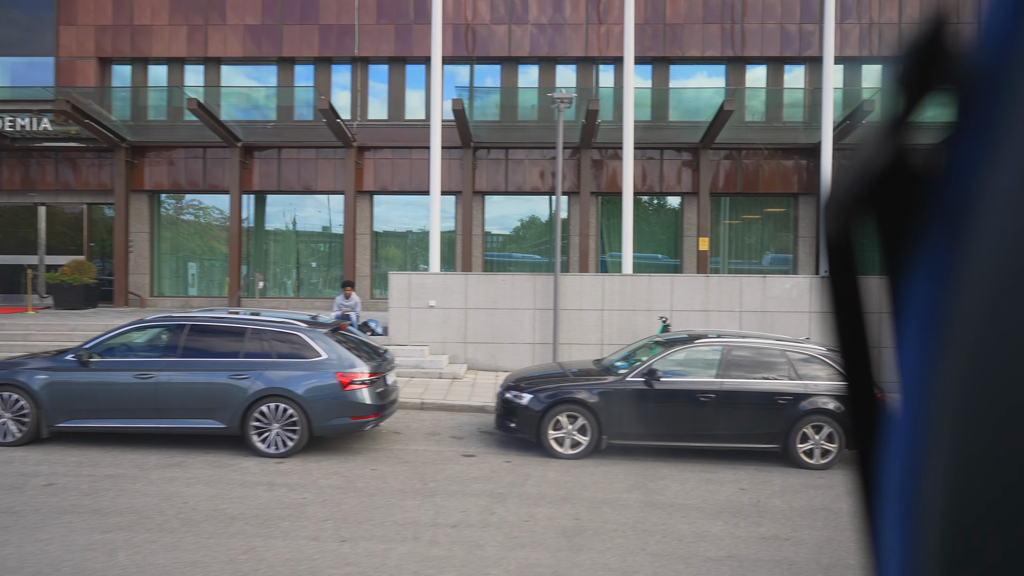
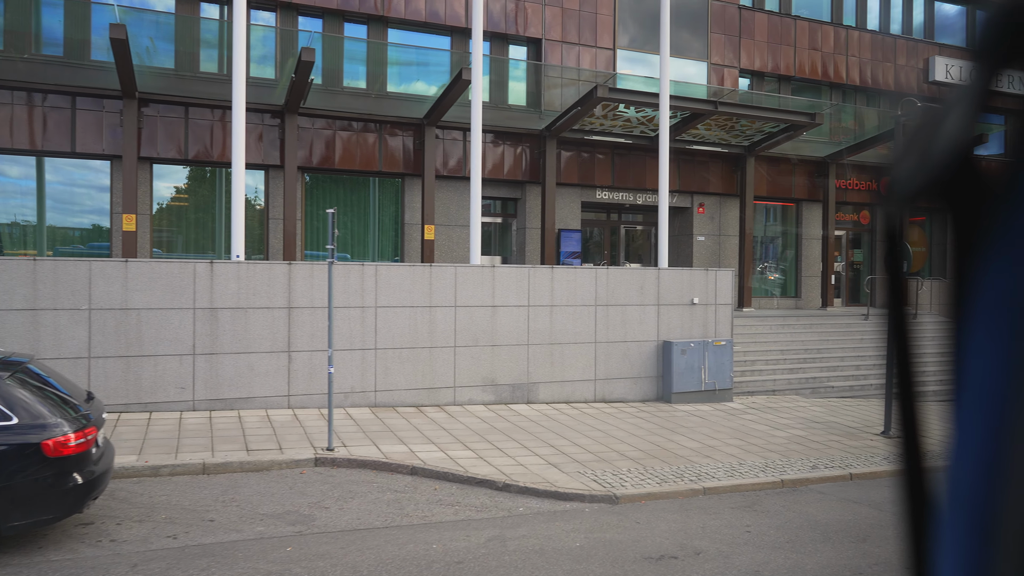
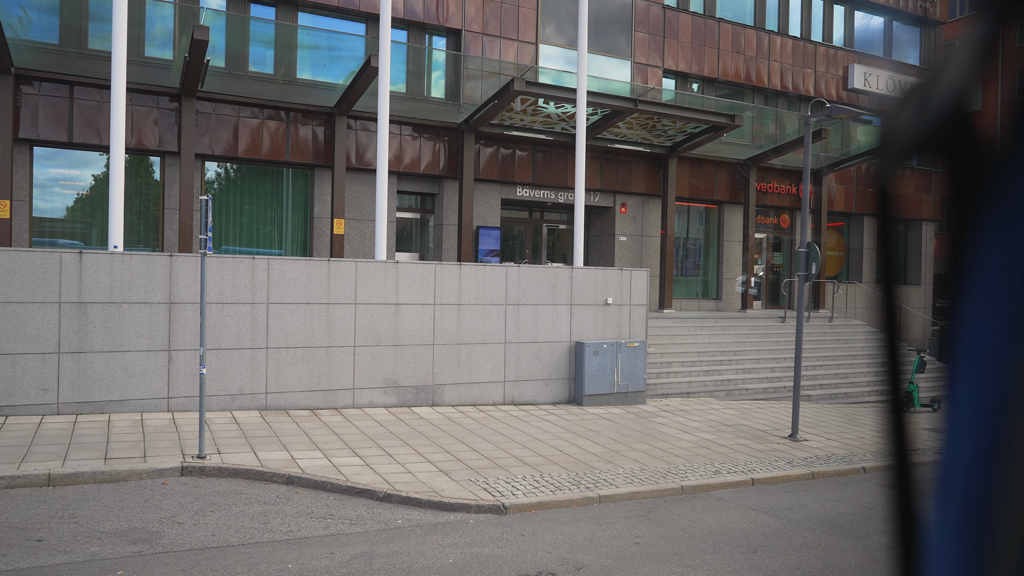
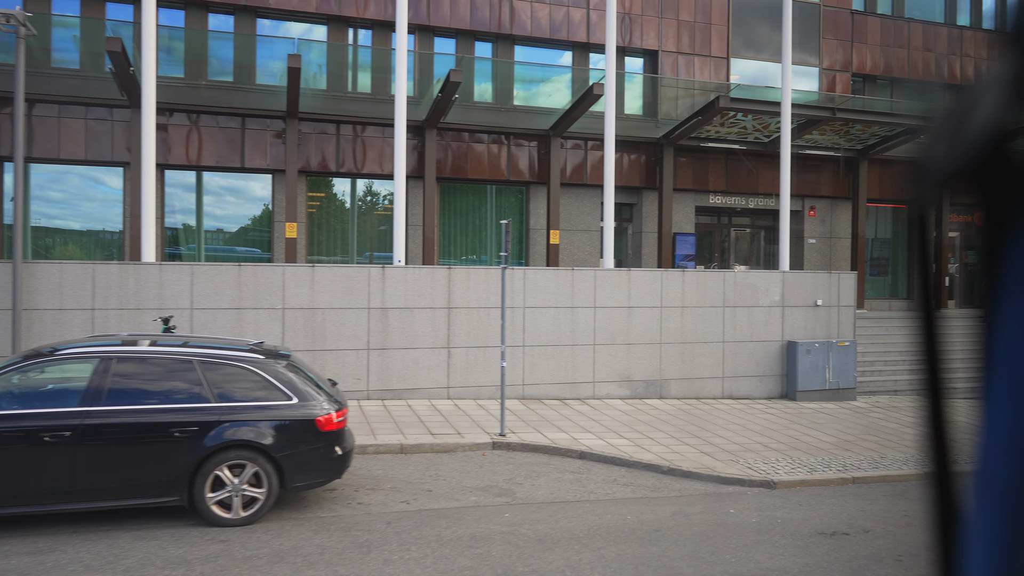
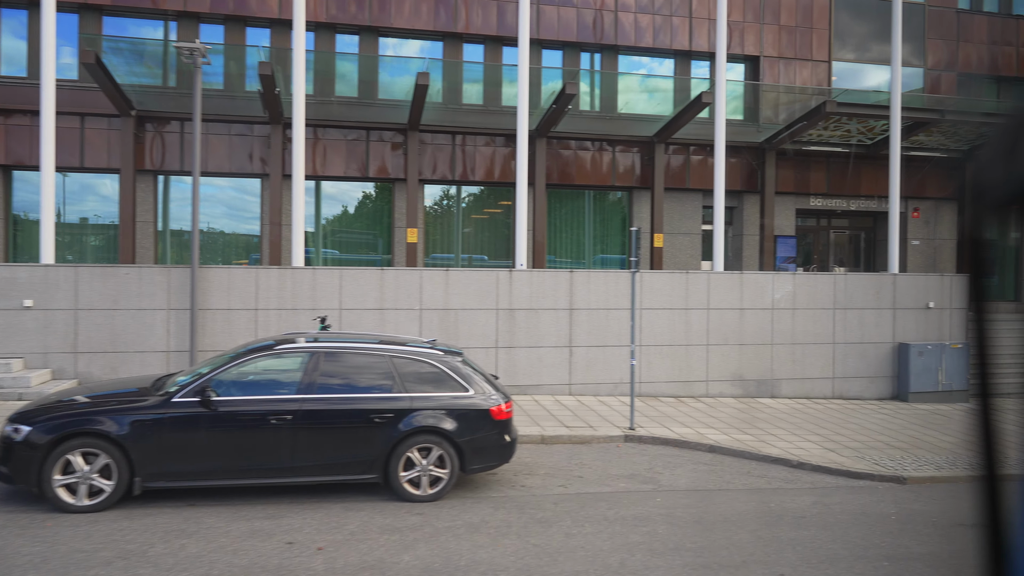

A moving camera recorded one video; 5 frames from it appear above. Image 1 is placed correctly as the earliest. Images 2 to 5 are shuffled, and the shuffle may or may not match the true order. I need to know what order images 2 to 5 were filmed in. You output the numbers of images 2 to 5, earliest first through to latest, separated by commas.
5, 4, 2, 3
